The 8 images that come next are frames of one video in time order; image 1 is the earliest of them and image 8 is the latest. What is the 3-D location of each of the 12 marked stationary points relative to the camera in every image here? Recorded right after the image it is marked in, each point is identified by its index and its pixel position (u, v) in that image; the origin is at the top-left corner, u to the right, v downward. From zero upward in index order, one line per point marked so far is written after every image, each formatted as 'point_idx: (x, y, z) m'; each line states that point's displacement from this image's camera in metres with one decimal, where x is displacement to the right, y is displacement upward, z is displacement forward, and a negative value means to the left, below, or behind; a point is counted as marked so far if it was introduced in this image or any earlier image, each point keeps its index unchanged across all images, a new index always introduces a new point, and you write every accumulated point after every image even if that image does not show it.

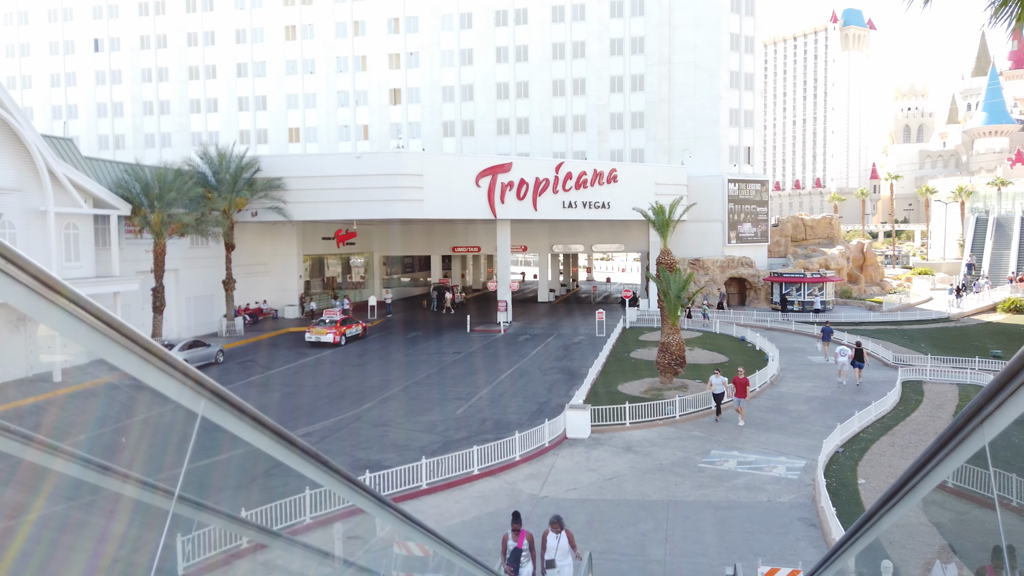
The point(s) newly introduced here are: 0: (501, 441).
0: (-0.3, -3.7, +17.9) m
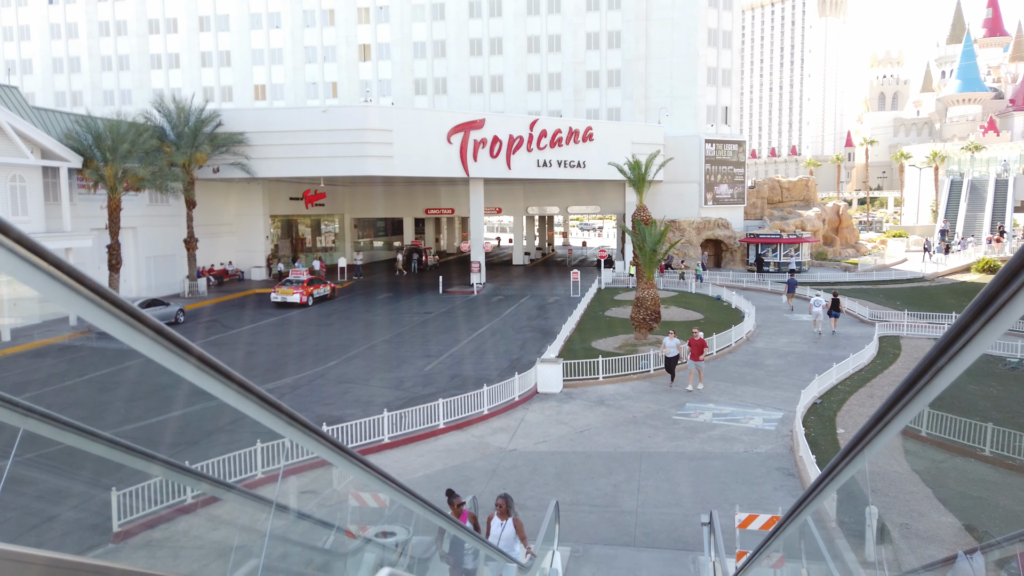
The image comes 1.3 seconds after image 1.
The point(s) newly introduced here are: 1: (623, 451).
0: (-1.0, -2.5, +17.1) m
1: (+2.2, -3.2, +14.7) m
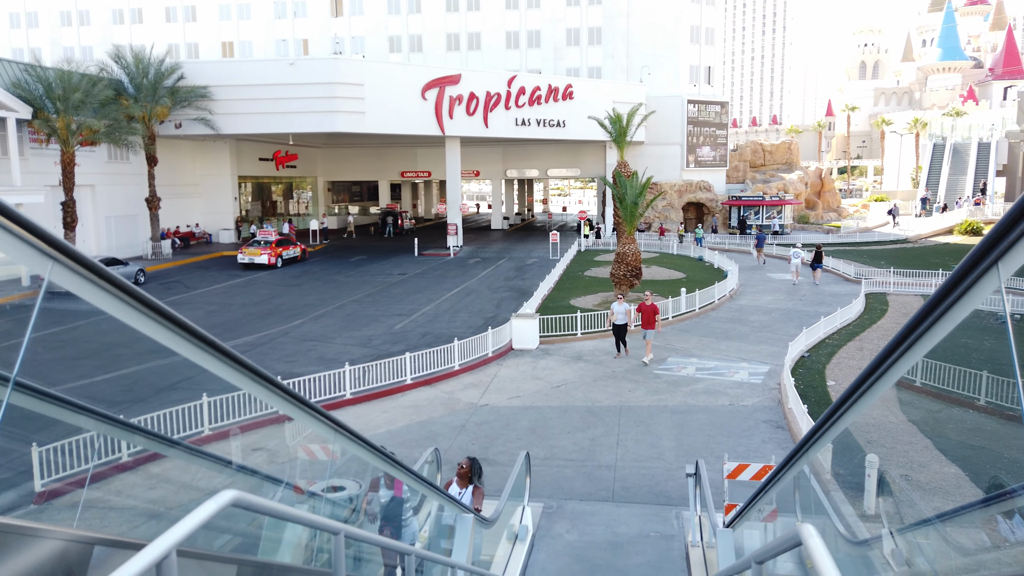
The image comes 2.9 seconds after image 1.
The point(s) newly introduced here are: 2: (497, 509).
0: (-1.6, -1.3, +16.1) m
1: (+1.7, -2.2, +13.8) m
2: (-0.2, -2.2, +7.4) m
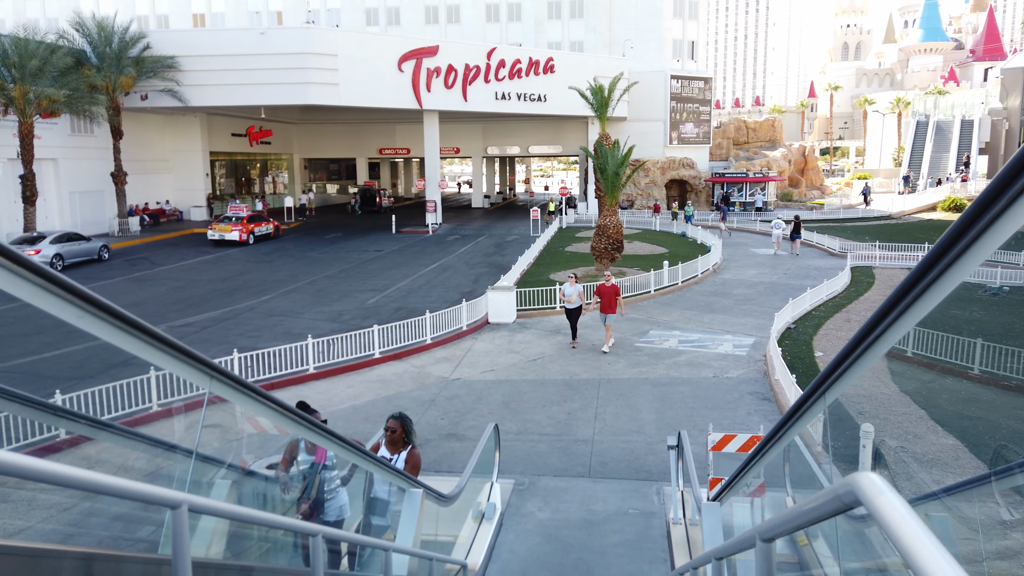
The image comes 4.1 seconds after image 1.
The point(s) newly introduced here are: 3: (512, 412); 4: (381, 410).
0: (-2.1, -0.7, +15.3) m
1: (+1.2, -1.6, +13.1) m
2: (-0.5, -1.8, +6.7) m
3: (0.0, -1.9, +11.4) m
4: (-2.1, -1.9, +11.5) m
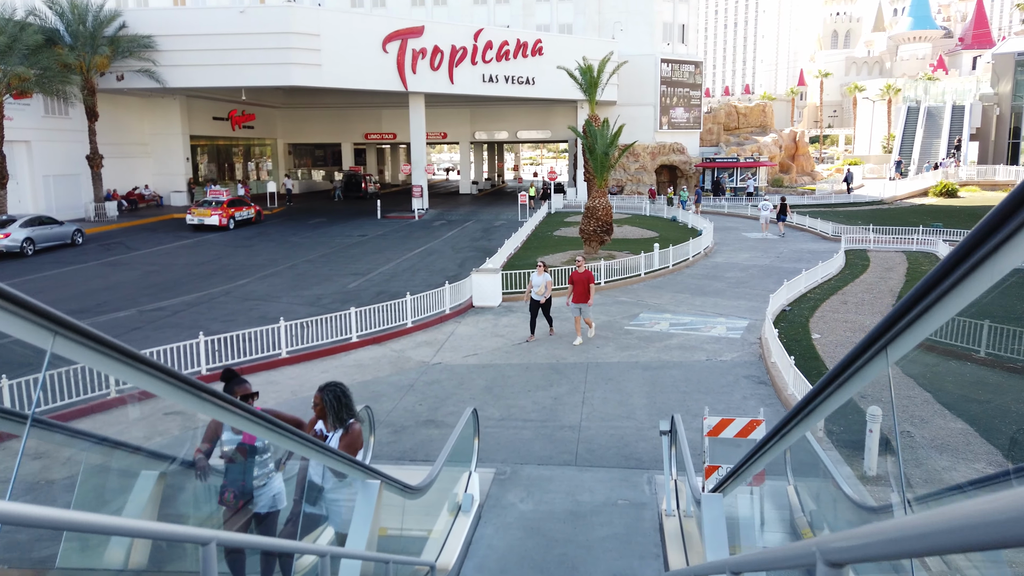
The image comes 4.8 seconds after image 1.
0: (-2.5, -0.3, +14.7) m
1: (+0.9, -1.3, +12.5) m
2: (-0.7, -1.5, +6.1) m
3: (-0.3, -1.6, +10.8) m
4: (-2.3, -1.6, +10.9) m
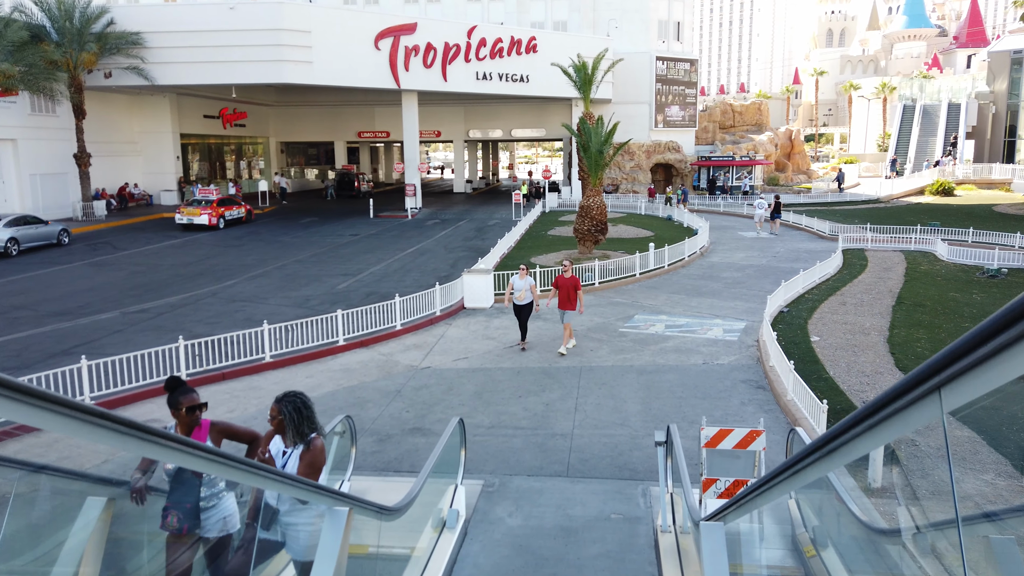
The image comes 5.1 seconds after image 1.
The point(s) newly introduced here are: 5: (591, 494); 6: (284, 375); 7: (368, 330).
0: (-2.6, -0.4, +14.3) m
1: (+0.8, -1.3, +12.2) m
2: (-0.8, -1.6, +5.7) m
3: (-0.4, -1.6, +10.4) m
4: (-2.4, -1.6, +10.5) m
5: (+0.8, -2.1, +7.6) m
6: (-3.7, -1.4, +11.9) m
7: (-2.7, -0.8, +13.9) m
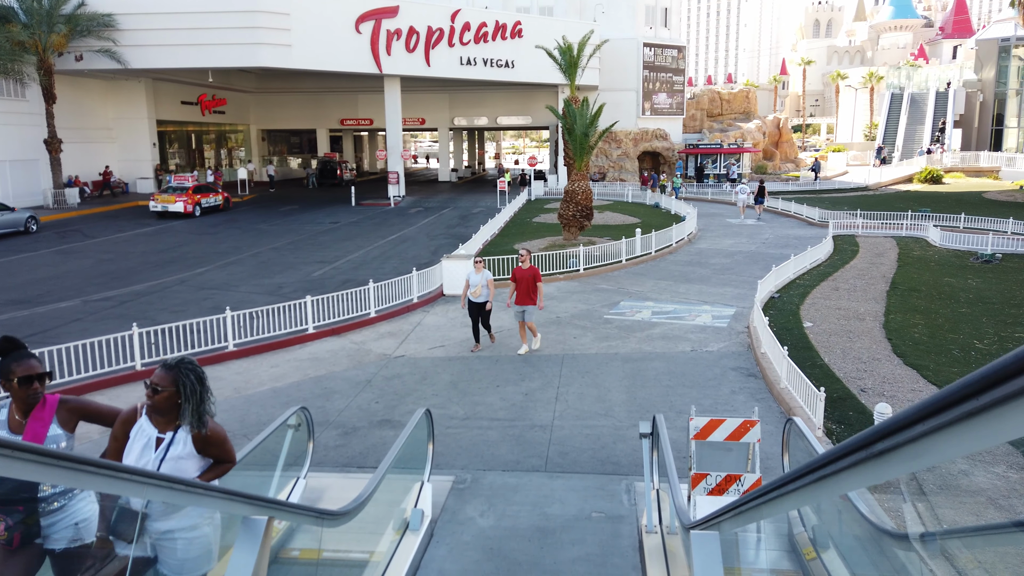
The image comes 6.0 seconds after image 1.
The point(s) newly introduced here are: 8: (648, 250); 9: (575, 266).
0: (-3.0, -0.1, +13.6) m
1: (+0.4, -1.0, +11.6) m
2: (-1.0, -1.4, +5.1) m
3: (-0.7, -1.4, +9.8) m
4: (-2.7, -1.4, +9.9) m
5: (+0.6, -1.9, +7.0) m
6: (-4.0, -1.2, +11.2) m
7: (-3.1, -0.5, +13.2) m
8: (+3.7, +1.0, +20.0) m
9: (+1.5, +0.5, +17.6) m
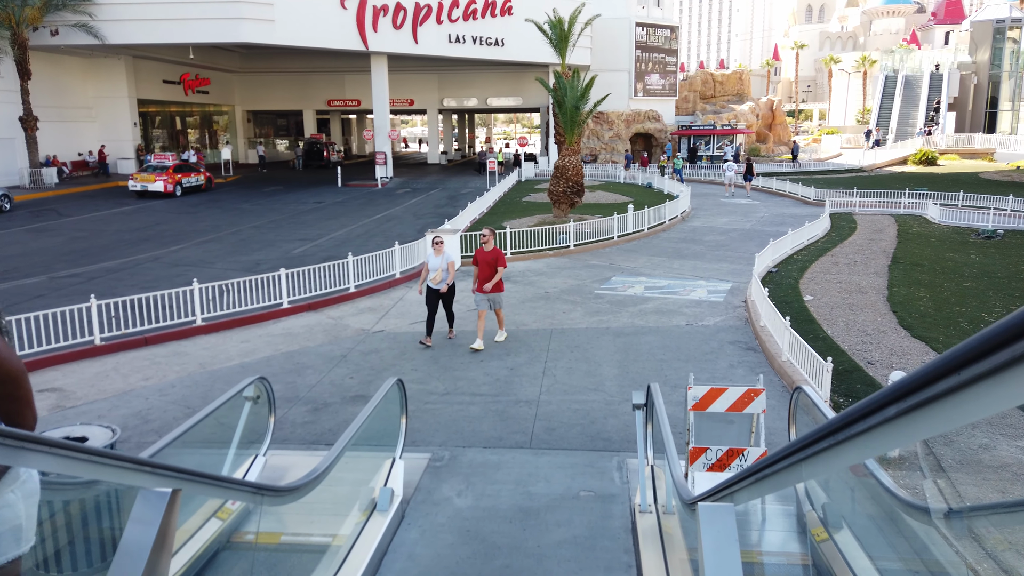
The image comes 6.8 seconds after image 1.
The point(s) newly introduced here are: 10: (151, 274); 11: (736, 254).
0: (-3.2, +0.4, +13.0) m
1: (+0.2, -0.6, +11.0) m
2: (-1.2, -1.1, +4.5) m
3: (-0.9, -1.0, +9.2) m
4: (-2.9, -1.0, +9.2) m
5: (+0.4, -1.6, +6.4) m
6: (-4.2, -0.7, +10.5) m
7: (-3.3, -0.1, +12.6) m
8: (+3.4, +1.6, +19.4) m
9: (+1.2, +1.1, +16.9) m
10: (-7.5, +0.3, +15.3) m
11: (+5.1, +0.8, +16.7) m
